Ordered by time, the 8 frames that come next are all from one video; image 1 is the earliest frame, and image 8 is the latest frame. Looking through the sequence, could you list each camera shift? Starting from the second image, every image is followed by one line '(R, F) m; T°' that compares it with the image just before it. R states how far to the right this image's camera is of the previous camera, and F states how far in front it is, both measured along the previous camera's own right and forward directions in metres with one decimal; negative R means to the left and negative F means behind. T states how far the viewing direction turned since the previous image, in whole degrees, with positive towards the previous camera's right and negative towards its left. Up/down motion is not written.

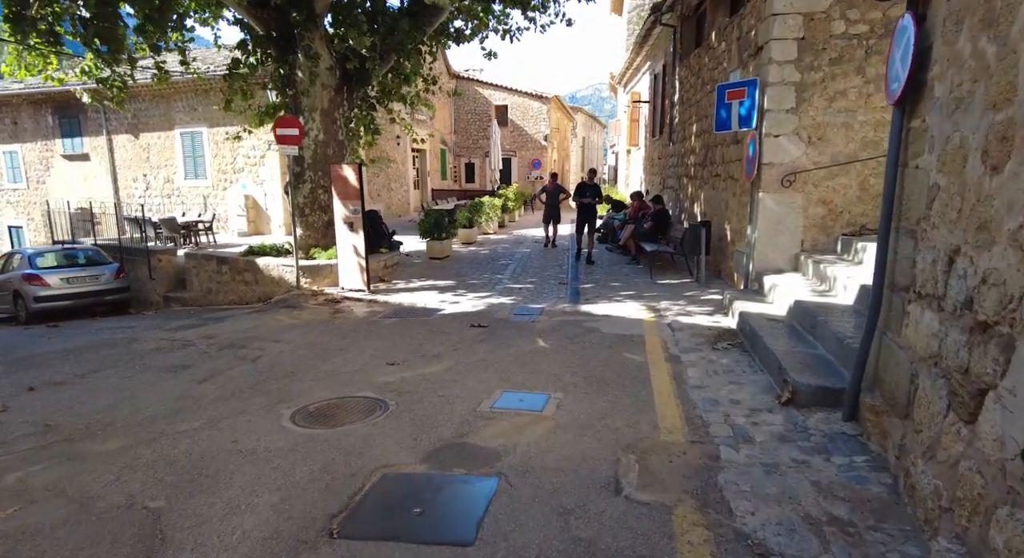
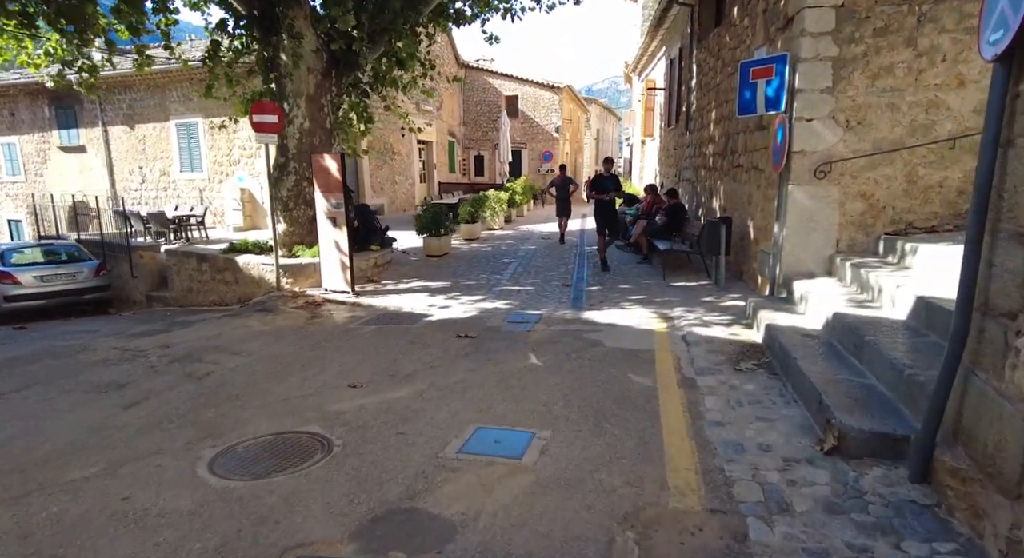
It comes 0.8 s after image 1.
(+0.2, +0.8) m; -1°
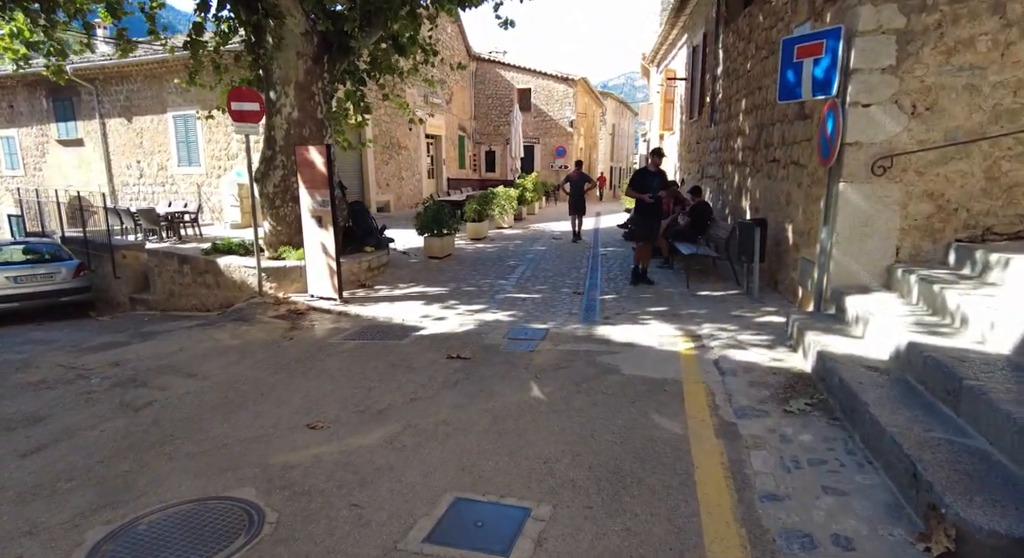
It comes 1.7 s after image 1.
(+0.1, +0.9) m; -1°
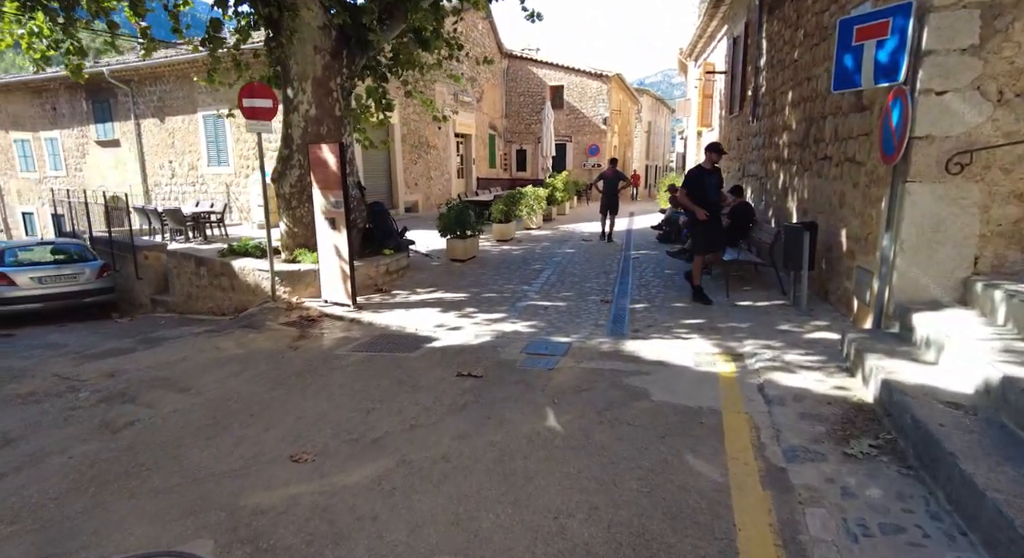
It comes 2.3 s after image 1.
(+0.1, +0.5) m; -3°
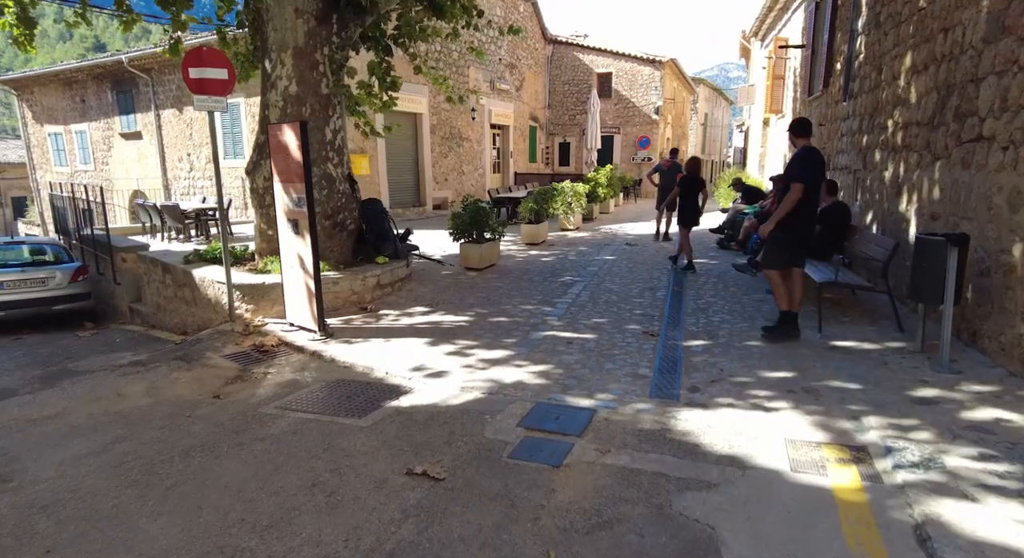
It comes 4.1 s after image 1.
(+0.3, +1.7) m; -4°
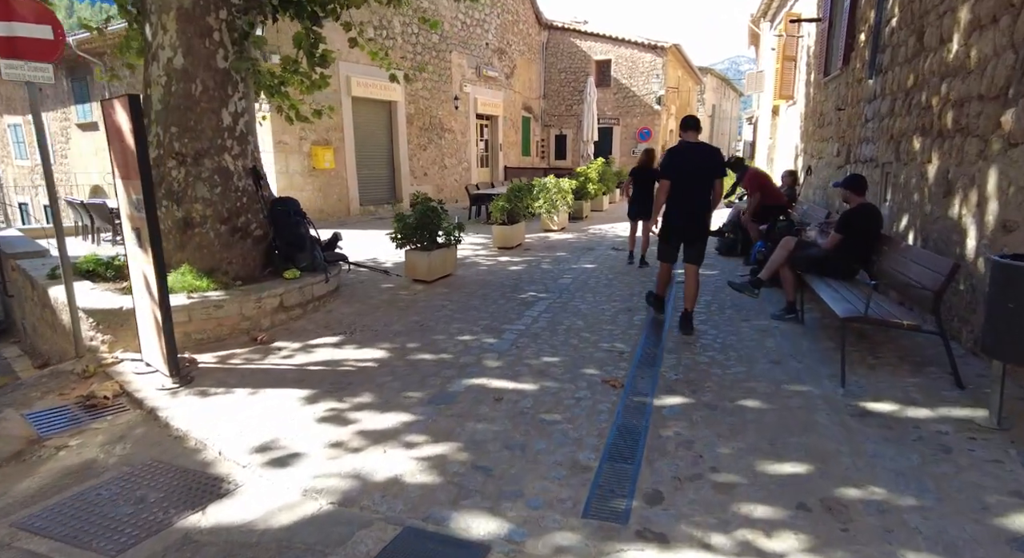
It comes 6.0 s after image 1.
(+0.6, +1.4) m; -1°
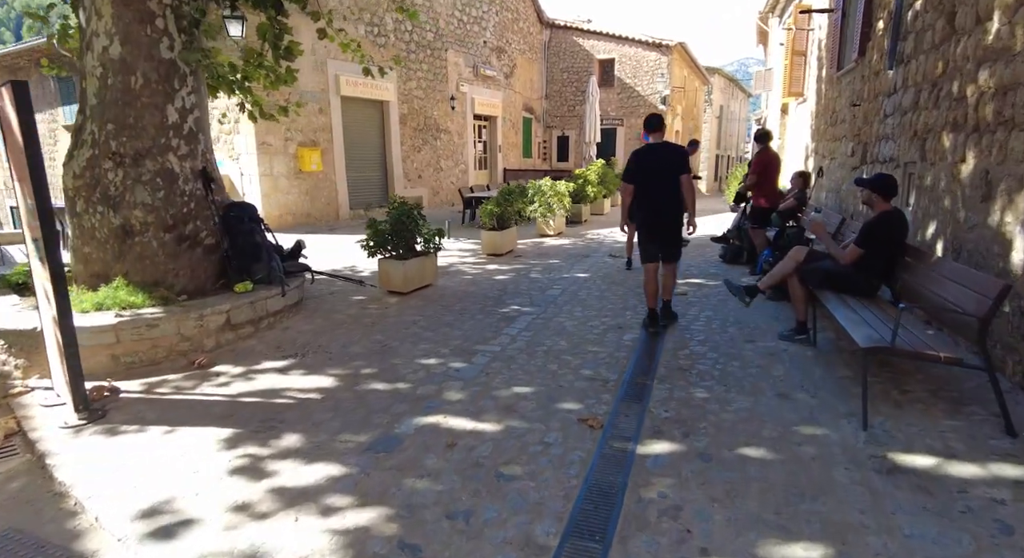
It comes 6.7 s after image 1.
(+0.3, +0.6) m; -1°
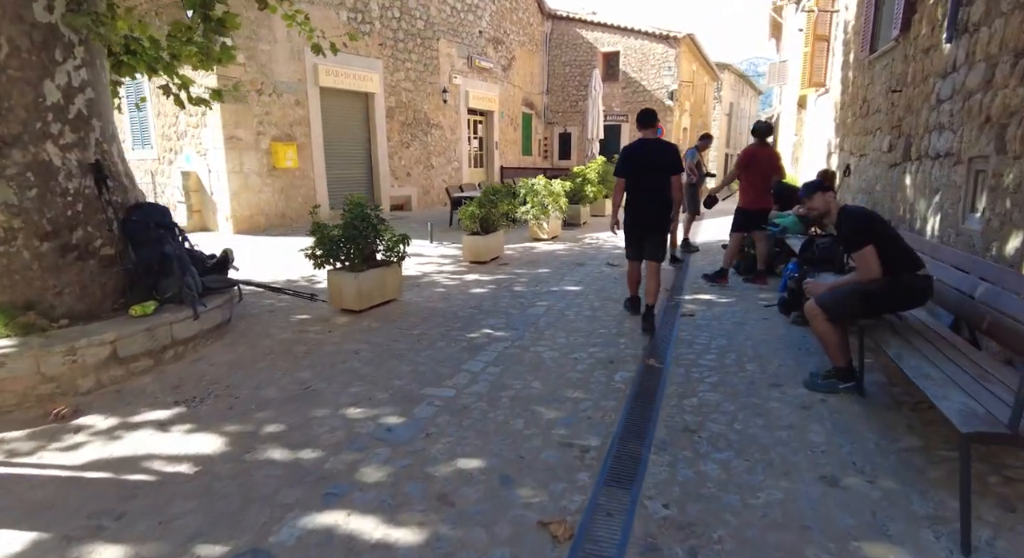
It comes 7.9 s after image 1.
(+0.3, +1.0) m; -1°
